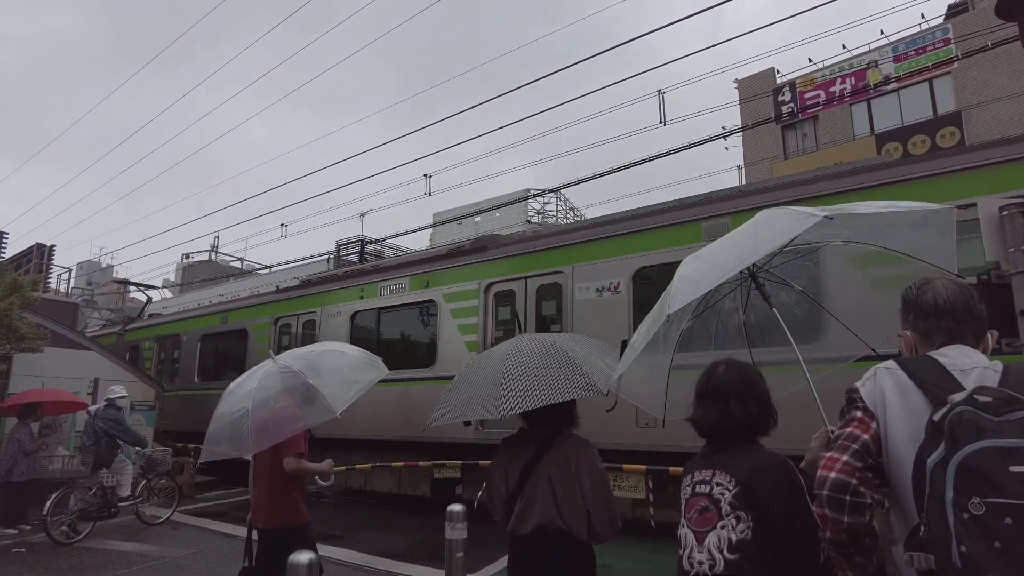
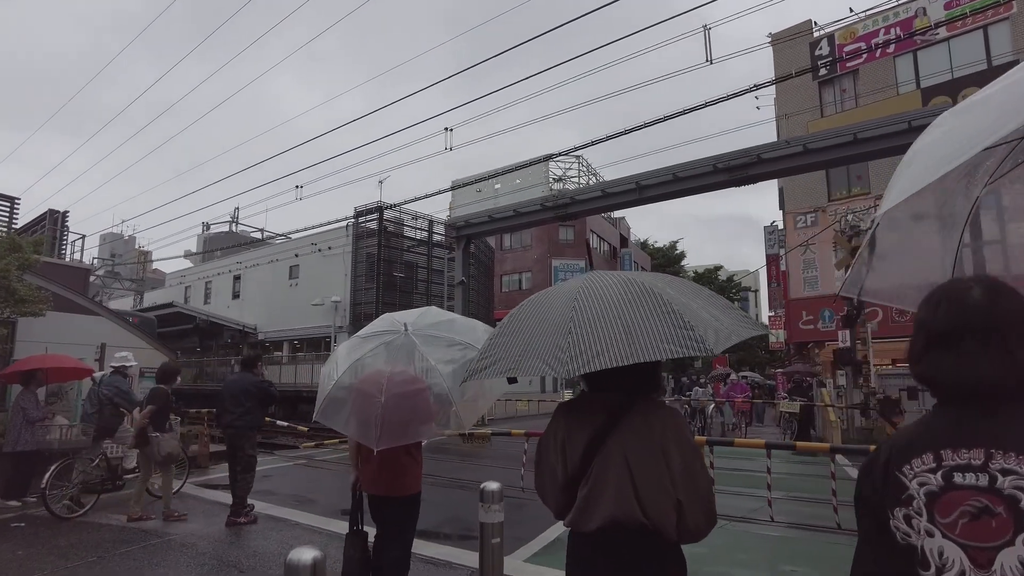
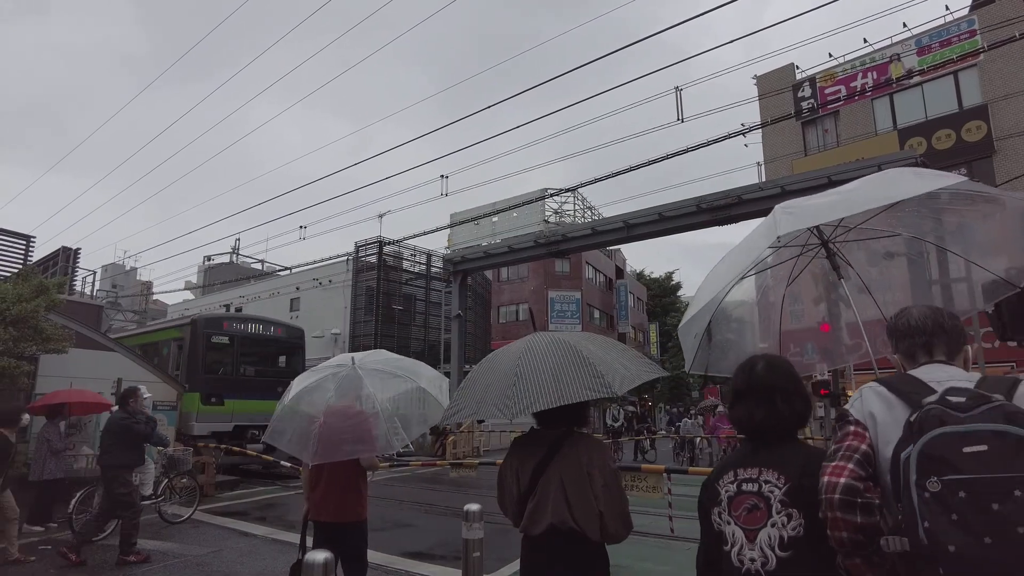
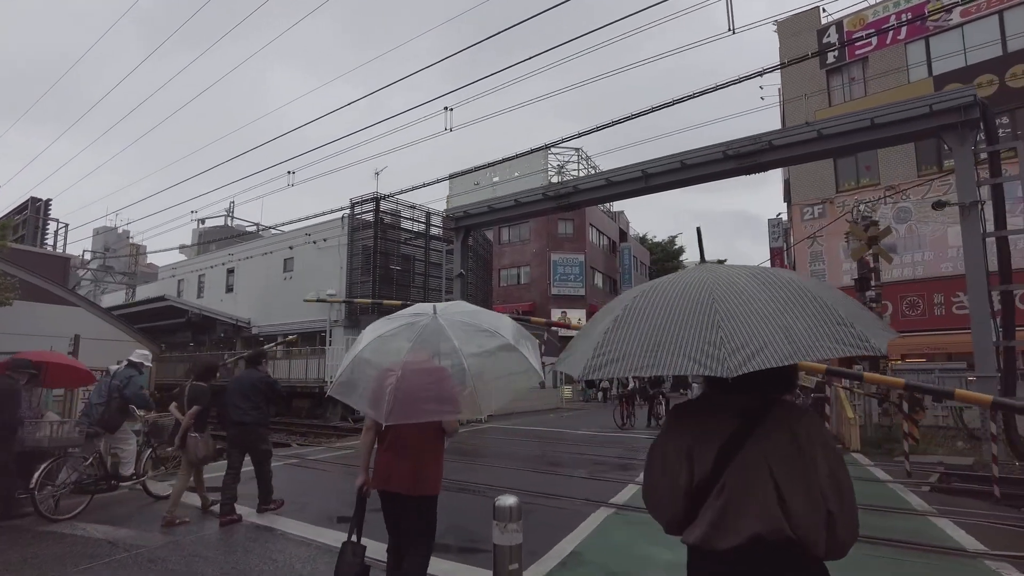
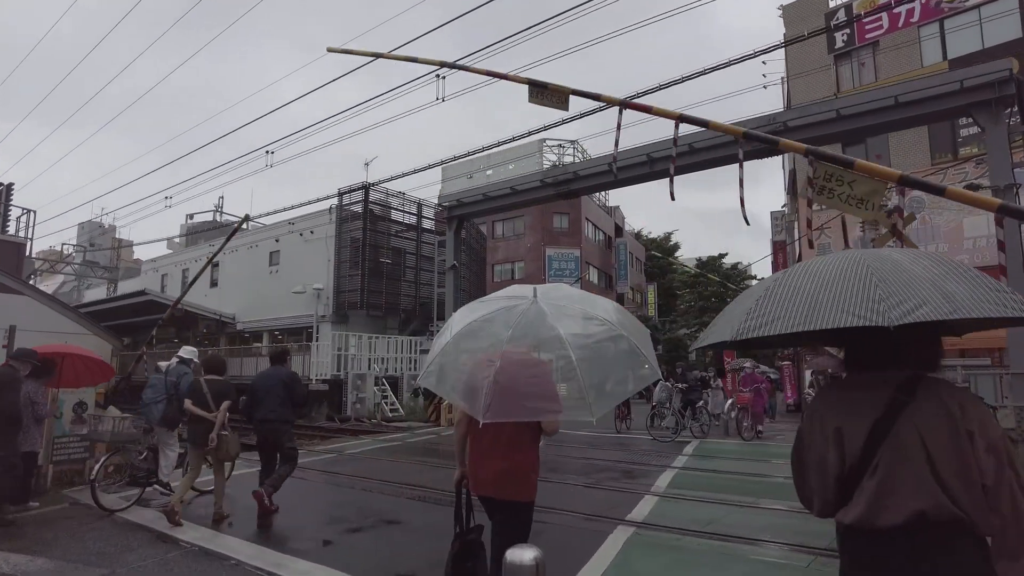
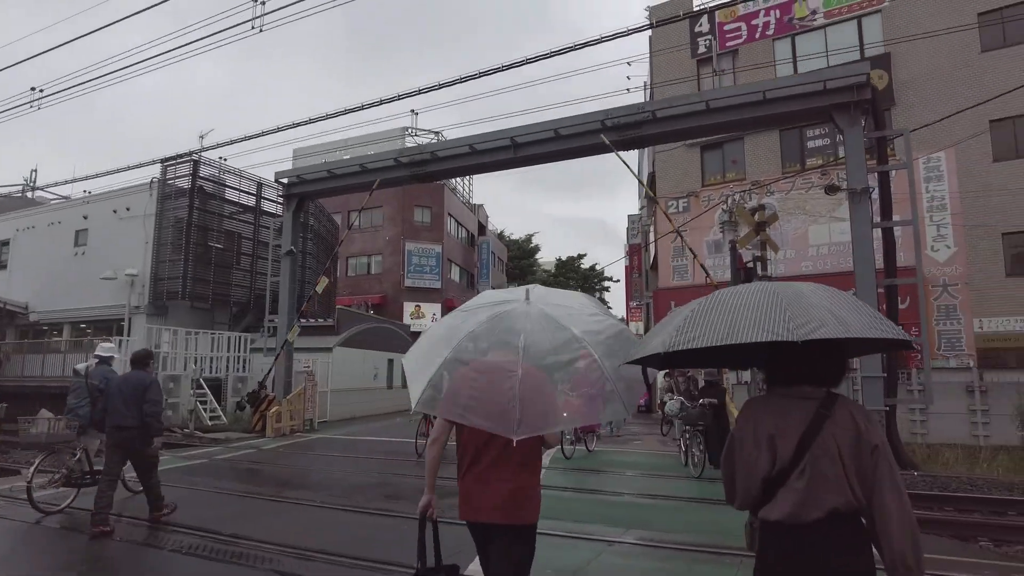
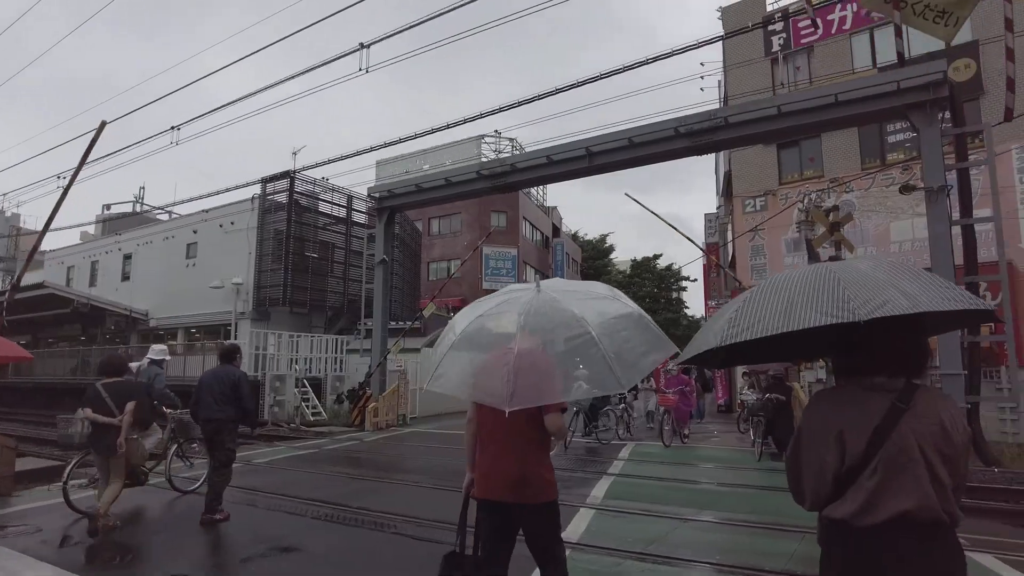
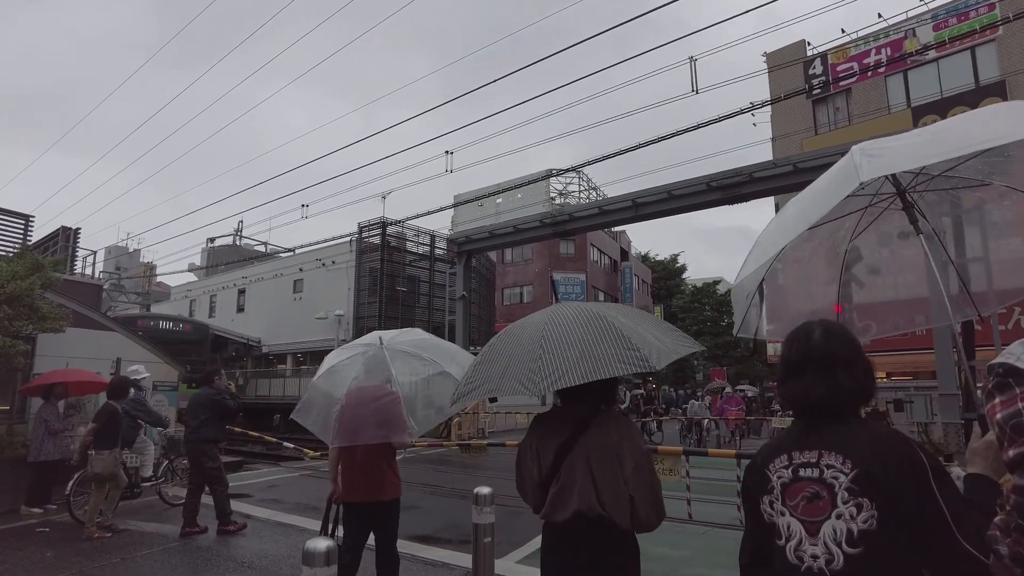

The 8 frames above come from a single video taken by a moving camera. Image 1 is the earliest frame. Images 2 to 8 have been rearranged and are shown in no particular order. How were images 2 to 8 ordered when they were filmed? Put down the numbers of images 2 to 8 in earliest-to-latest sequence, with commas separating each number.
3, 8, 2, 4, 5, 7, 6
